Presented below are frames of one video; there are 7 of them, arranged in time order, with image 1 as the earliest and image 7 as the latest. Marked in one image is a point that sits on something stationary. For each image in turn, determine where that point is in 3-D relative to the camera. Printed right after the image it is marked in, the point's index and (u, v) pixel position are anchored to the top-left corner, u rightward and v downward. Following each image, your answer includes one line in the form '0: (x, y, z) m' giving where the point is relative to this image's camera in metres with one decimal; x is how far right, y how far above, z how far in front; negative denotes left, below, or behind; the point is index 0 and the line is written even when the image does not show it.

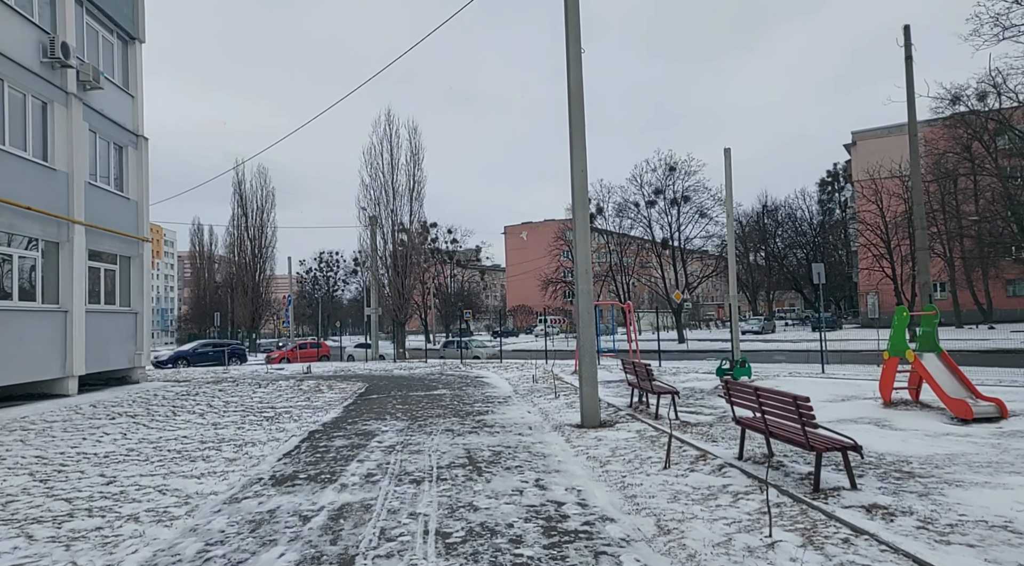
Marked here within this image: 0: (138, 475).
0: (-4.1, -2.1, +7.3) m
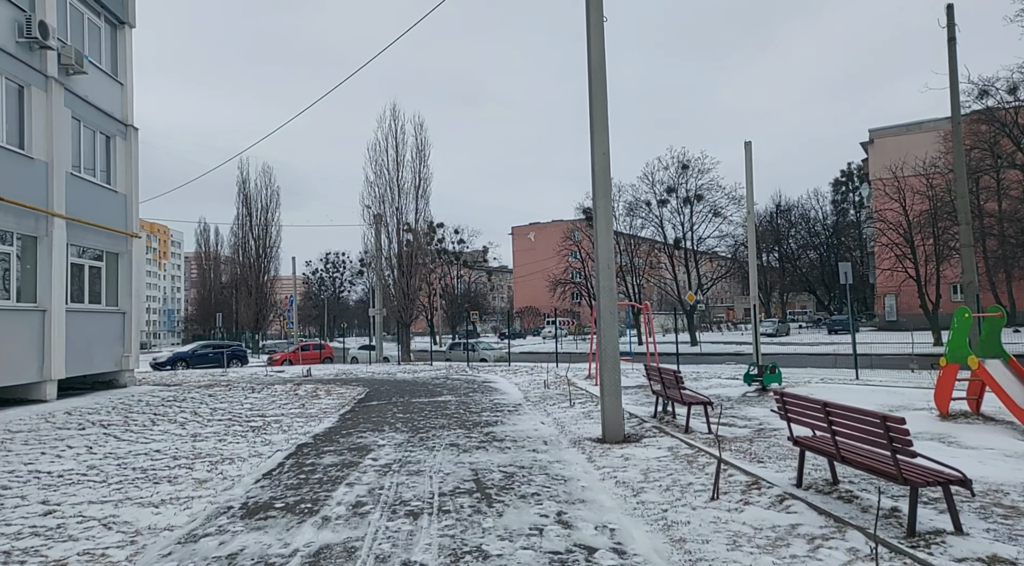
0: (-3.9, -2.0, +6.2) m
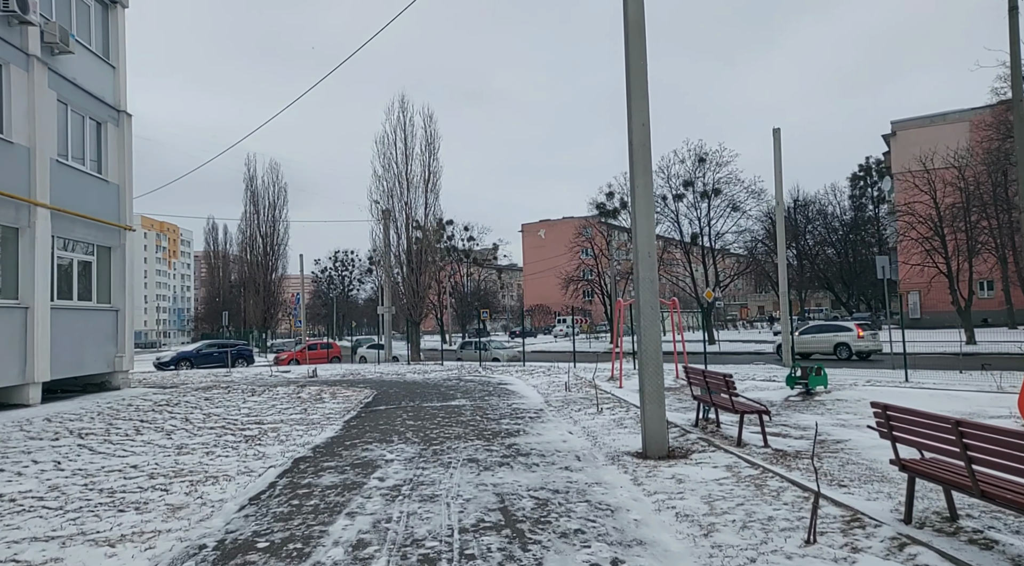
0: (-3.6, -1.9, +5.1) m
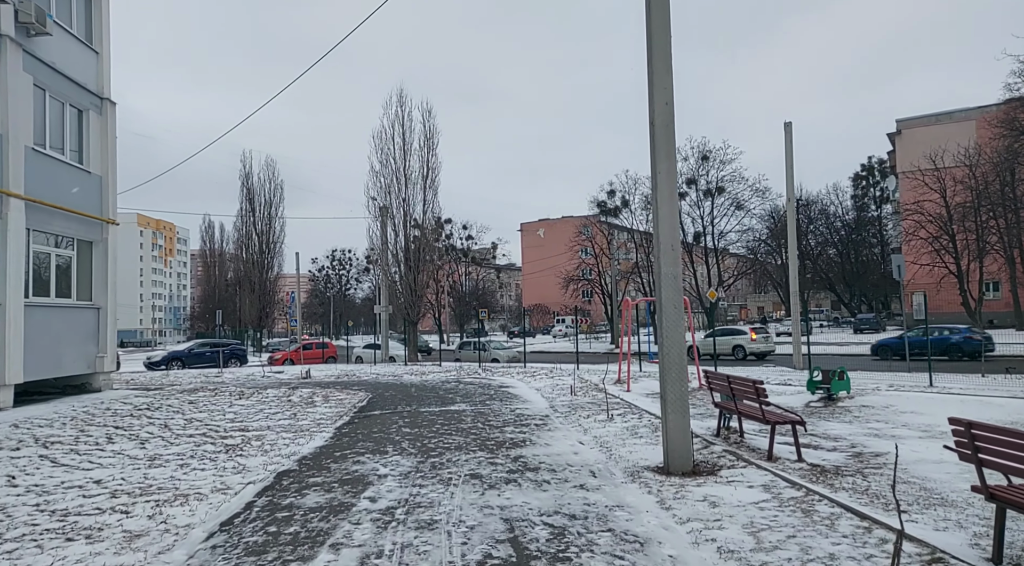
0: (-3.6, -1.9, +4.3) m
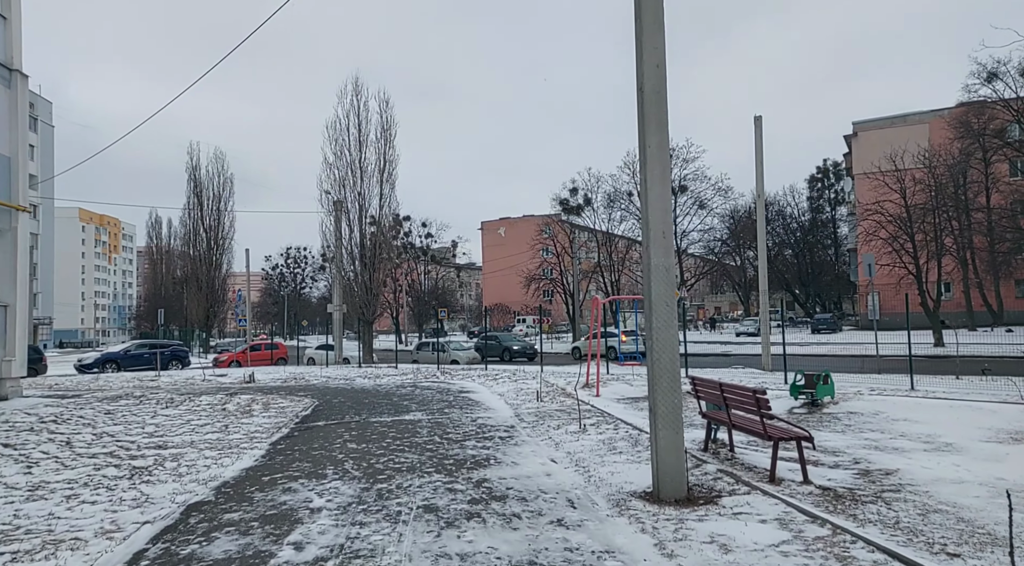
0: (-3.7, -1.8, +2.9) m
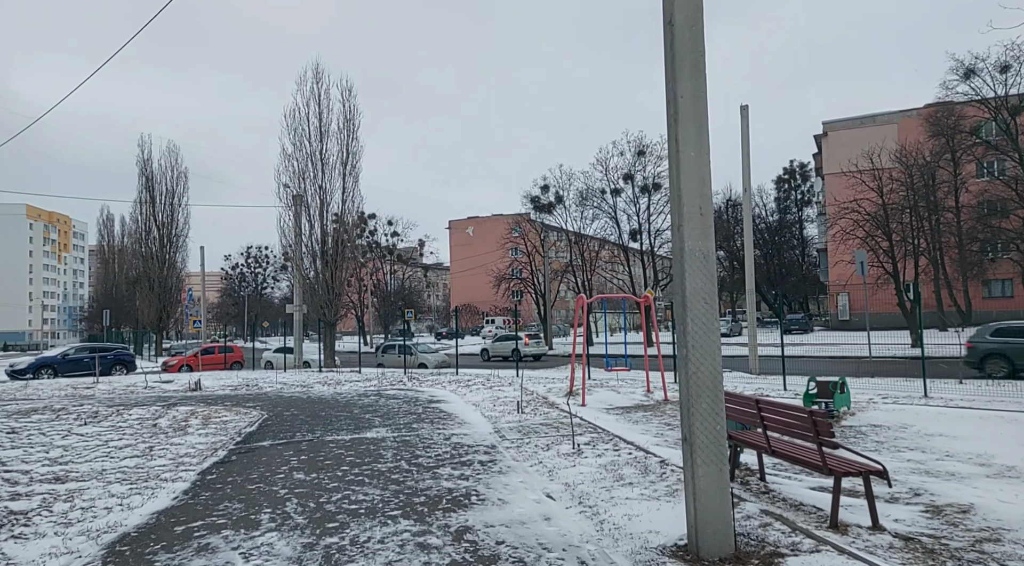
0: (-3.6, -1.7, +1.2) m
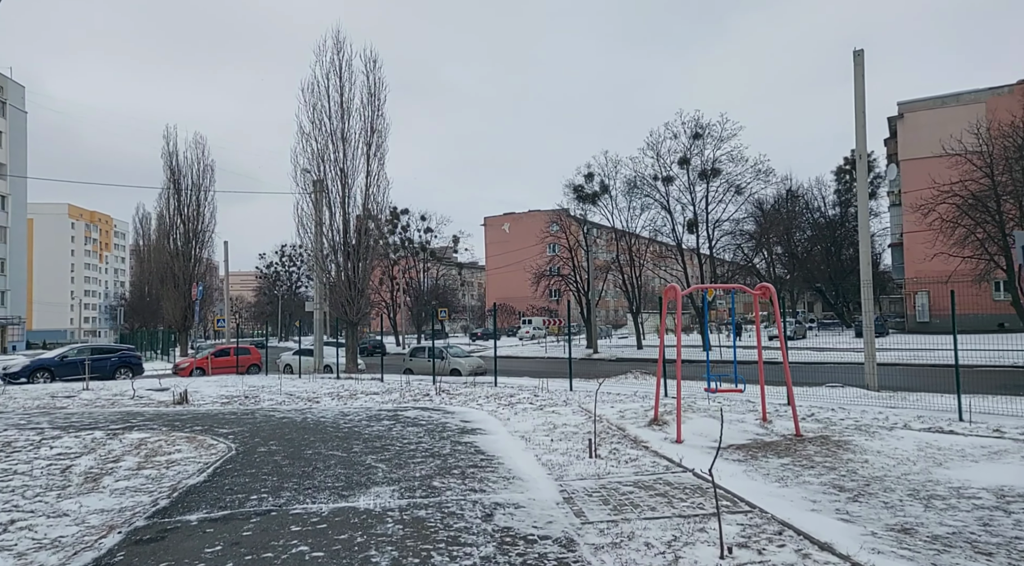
0: (-3.3, -1.5, -2.4) m
